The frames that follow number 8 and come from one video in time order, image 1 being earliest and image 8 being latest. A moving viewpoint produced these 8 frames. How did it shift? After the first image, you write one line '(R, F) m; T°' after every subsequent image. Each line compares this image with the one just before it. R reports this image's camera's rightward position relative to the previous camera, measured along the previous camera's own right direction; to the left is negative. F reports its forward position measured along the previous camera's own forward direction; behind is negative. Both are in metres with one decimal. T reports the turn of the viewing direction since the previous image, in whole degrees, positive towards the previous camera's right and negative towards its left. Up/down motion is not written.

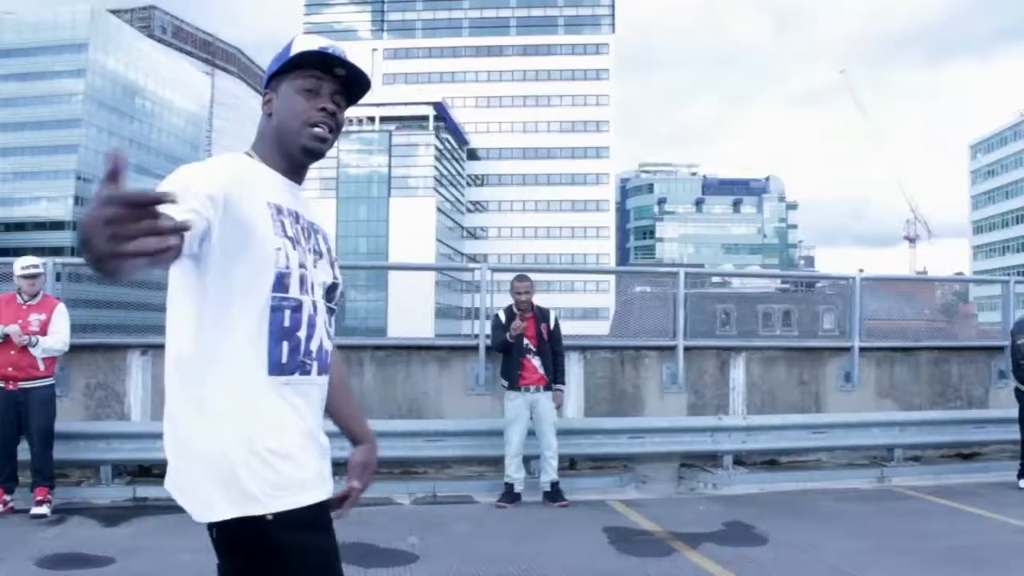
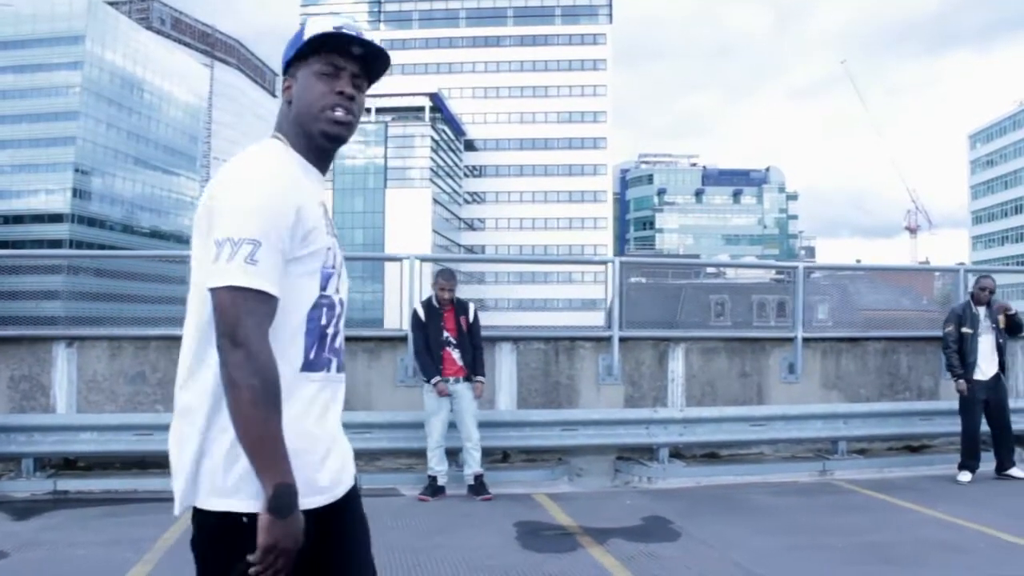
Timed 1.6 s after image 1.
(+0.8, +0.2) m; -1°
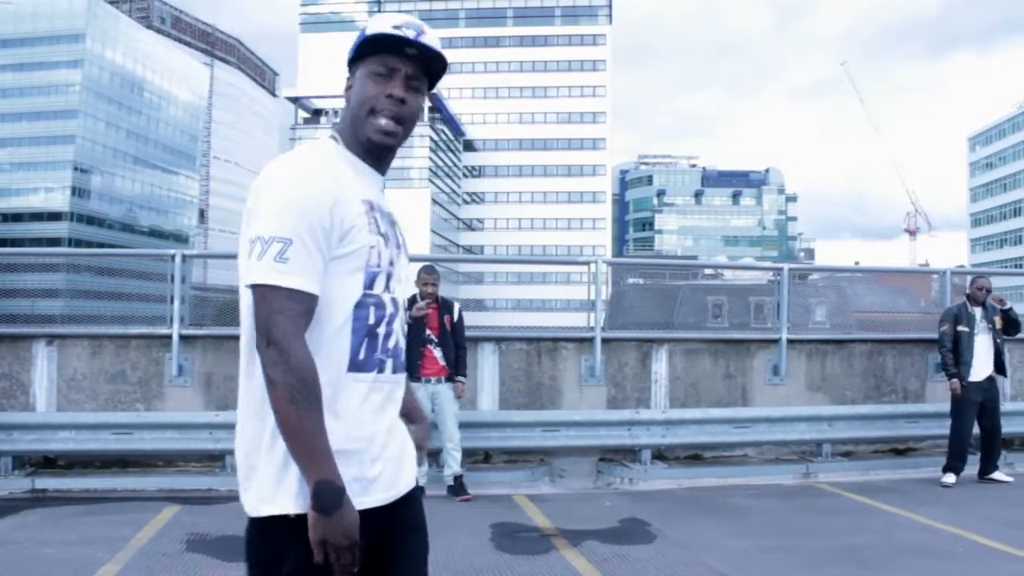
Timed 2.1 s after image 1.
(+0.2, 0.0) m; 0°
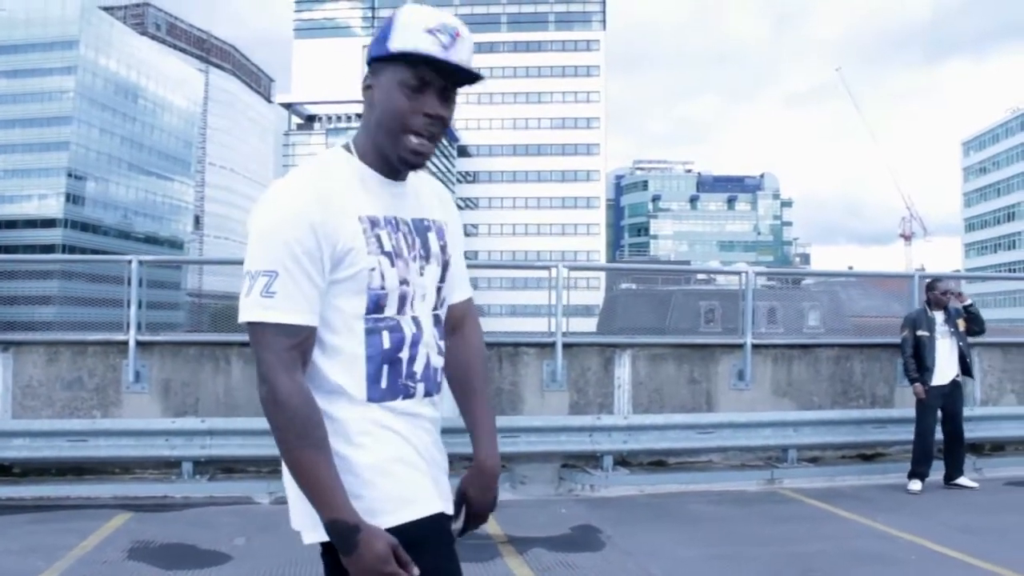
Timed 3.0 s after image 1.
(+0.4, +0.1) m; 0°
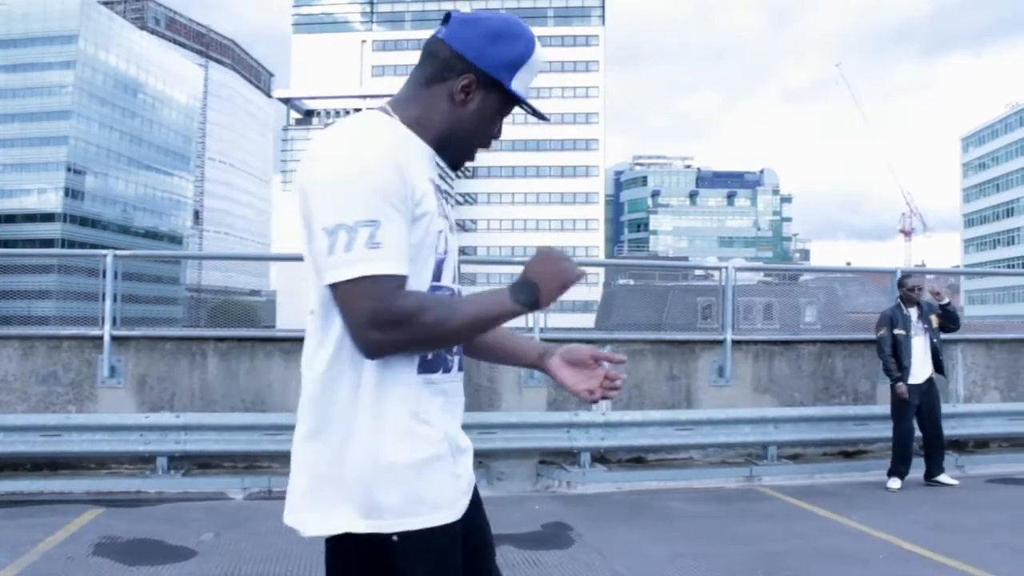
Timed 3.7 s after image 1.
(+0.2, +0.1) m; 0°
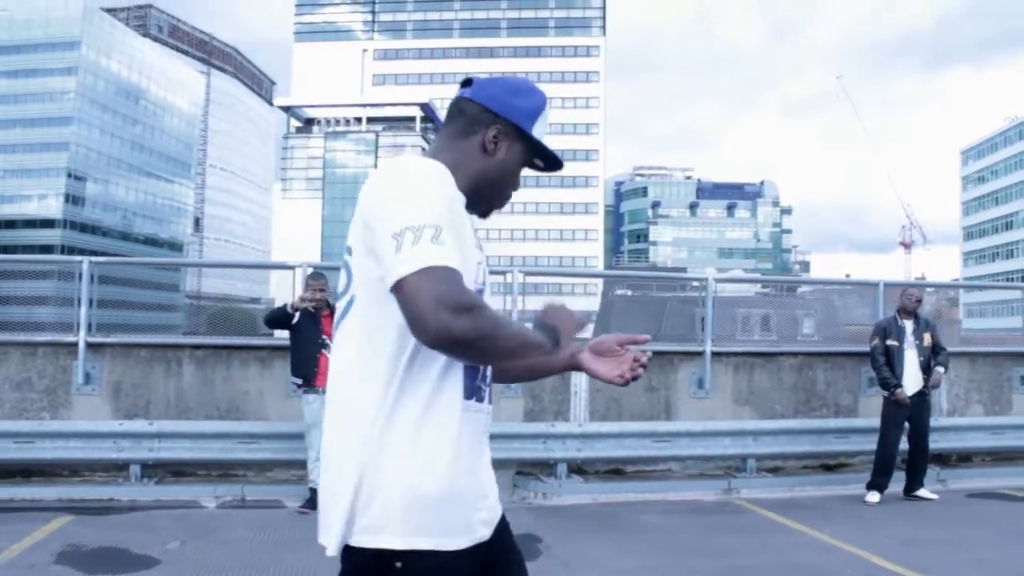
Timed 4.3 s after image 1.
(+0.2, 0.0) m; 0°
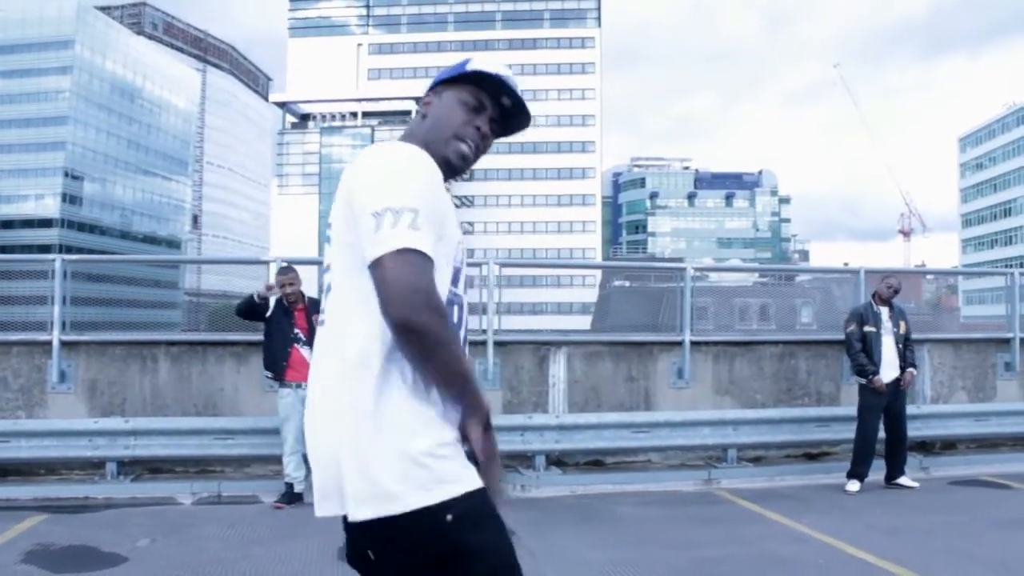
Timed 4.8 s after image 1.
(+0.3, +0.1) m; 0°
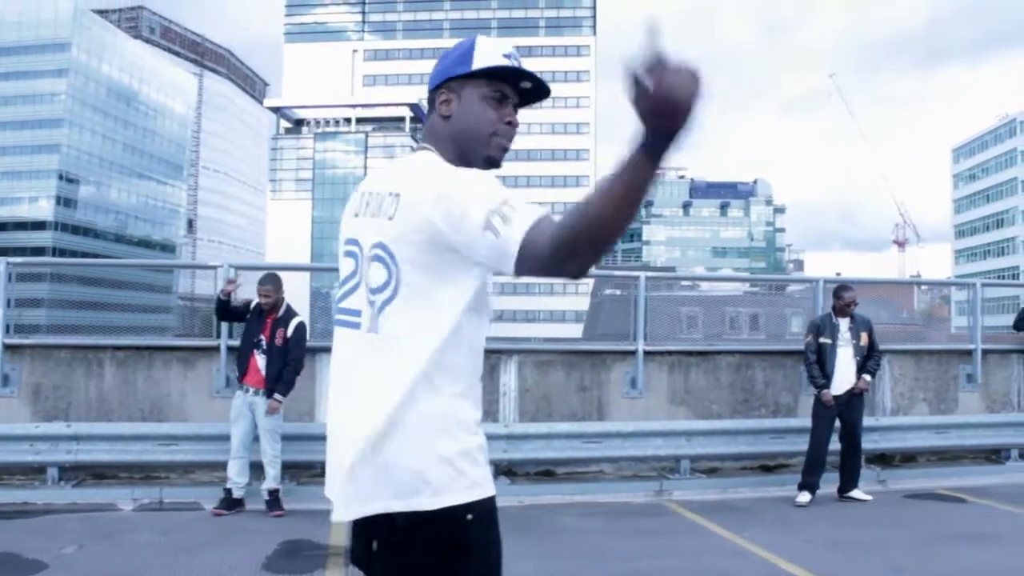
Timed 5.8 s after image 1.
(+0.5, +0.1) m; 0°
